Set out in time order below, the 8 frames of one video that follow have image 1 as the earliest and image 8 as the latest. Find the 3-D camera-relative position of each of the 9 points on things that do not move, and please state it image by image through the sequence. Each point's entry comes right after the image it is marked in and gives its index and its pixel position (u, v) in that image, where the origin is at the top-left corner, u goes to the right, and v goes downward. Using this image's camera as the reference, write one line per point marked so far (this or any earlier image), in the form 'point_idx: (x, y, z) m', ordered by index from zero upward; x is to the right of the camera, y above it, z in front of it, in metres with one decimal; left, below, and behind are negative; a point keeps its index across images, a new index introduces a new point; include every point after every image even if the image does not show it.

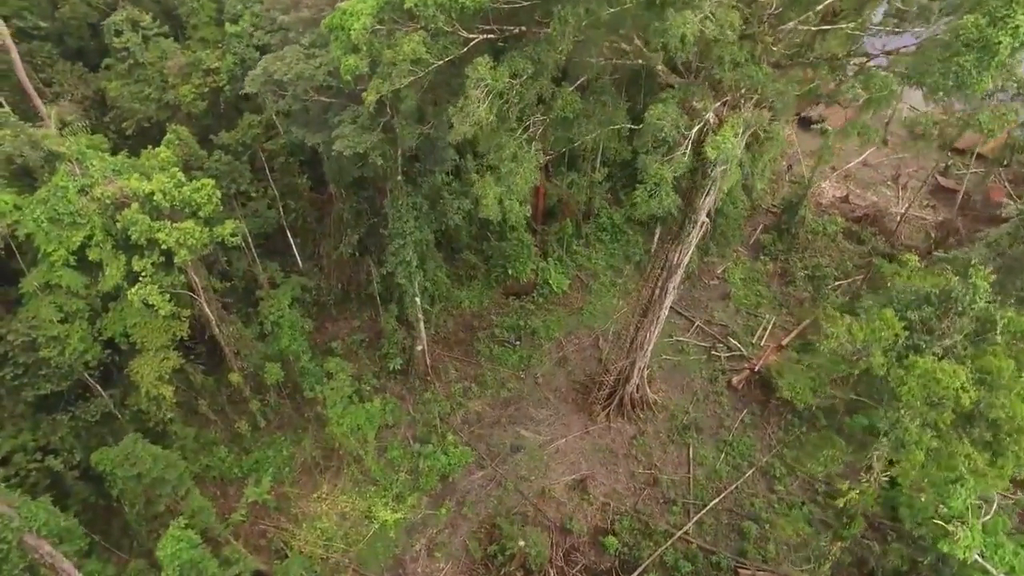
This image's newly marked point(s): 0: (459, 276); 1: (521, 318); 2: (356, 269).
0: (-1.0, +0.2, +12.6) m
1: (+0.1, -0.5, +12.2) m
2: (-2.6, +0.3, +11.4) m
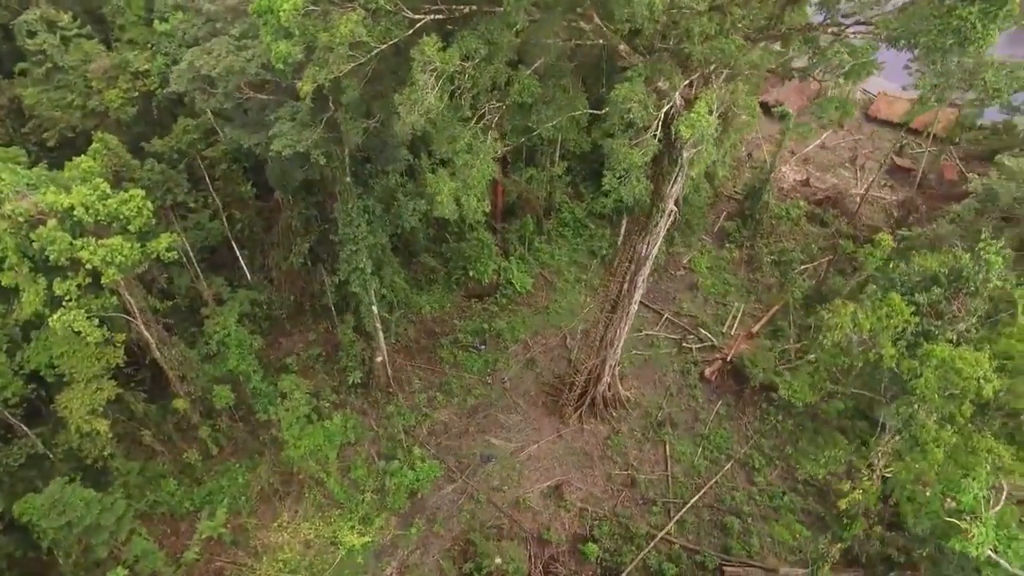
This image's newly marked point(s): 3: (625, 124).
0: (-1.7, +0.1, +12.1) m
1: (-0.5, -0.6, +11.7) m
2: (-3.2, +0.1, +10.8) m
3: (+1.2, +1.7, +7.0) m
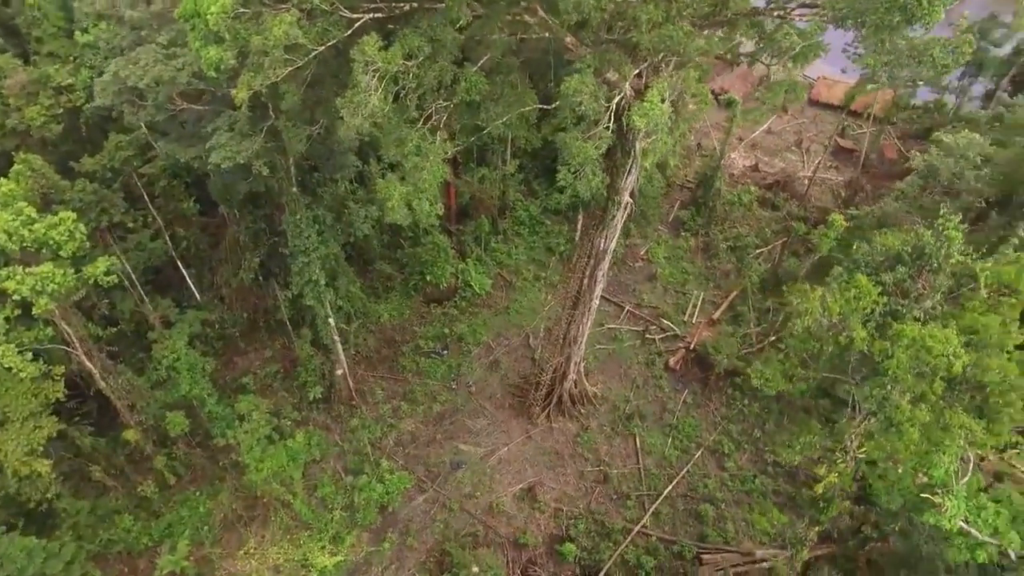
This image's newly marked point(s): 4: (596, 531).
0: (-2.4, 0.0, +11.8) m
1: (-1.1, -0.6, +11.5) m
2: (-3.9, -0.1, +10.5) m
3: (+0.7, +1.7, +6.9) m
4: (+1.2, -3.3, +9.2) m
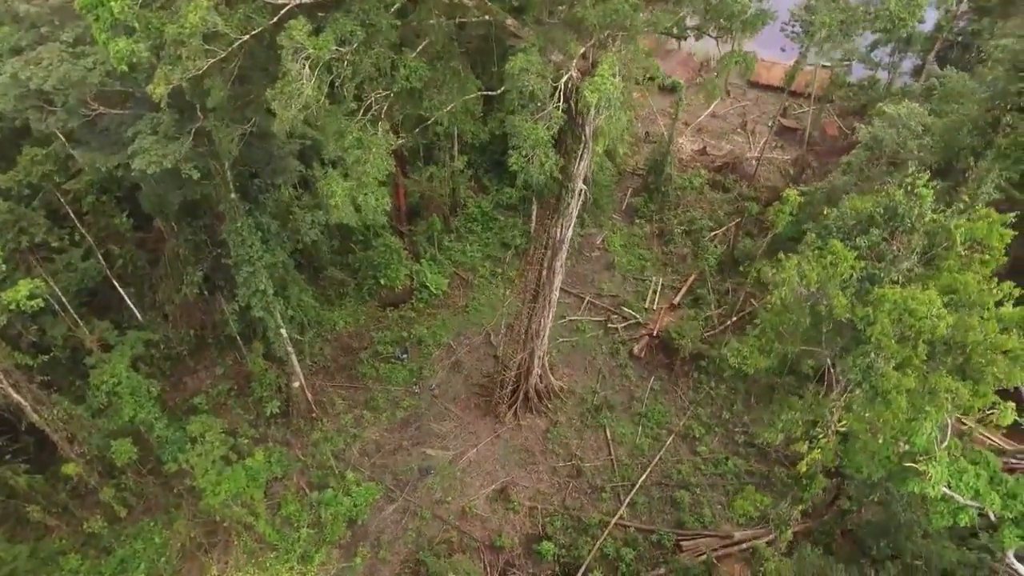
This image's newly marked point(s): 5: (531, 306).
0: (-3.1, -0.1, +11.4) m
1: (-1.8, -0.7, +11.2) m
2: (-4.5, -0.3, +10.0) m
3: (+0.1, +1.8, +6.7) m
4: (+0.8, -3.2, +9.0) m
5: (+0.2, -0.2, +9.0) m
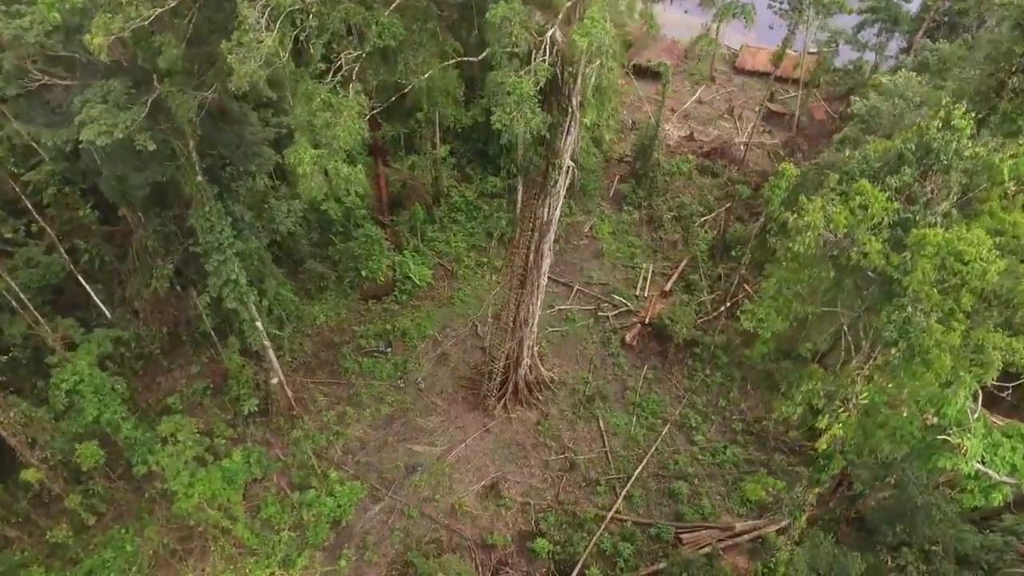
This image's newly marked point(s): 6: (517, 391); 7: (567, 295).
0: (-3.3, 0.0, +11.0) m
1: (-2.0, -0.5, +10.8) m
2: (-4.6, -0.2, +9.5) m
3: (0.0, +2.0, +6.3) m
4: (+0.7, -3.0, +8.7) m
5: (+0.1, -0.1, +8.6) m
6: (+0.1, -1.5, +9.6) m
7: (+0.9, -0.1, +11.4) m
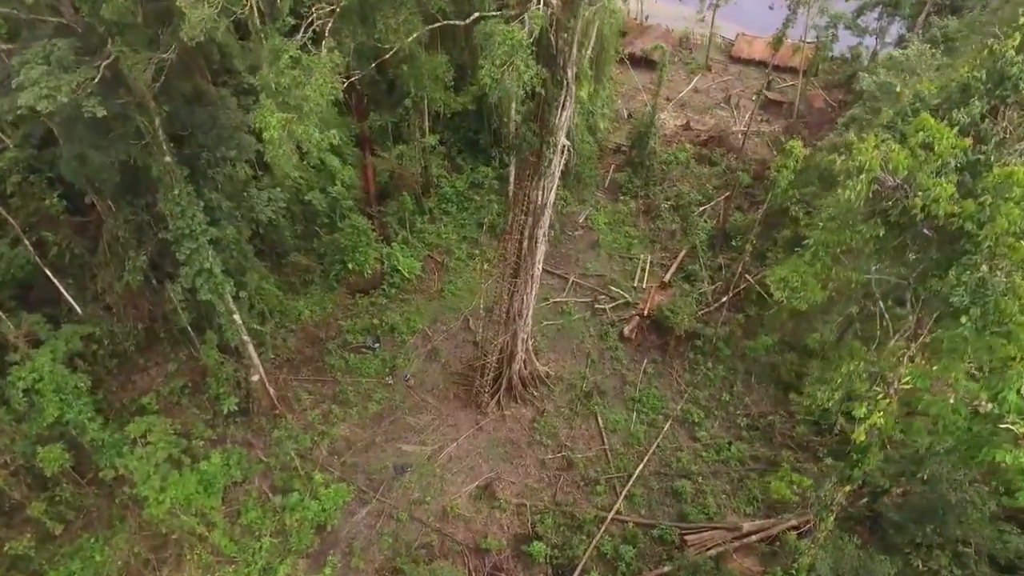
0: (-3.4, +0.1, +10.5) m
1: (-2.1, -0.4, +10.3) m
2: (-4.7, -0.2, +9.0) m
3: (-0.1, +2.1, +5.9) m
4: (+0.6, -2.9, +8.2) m
5: (0.0, +0.1, +8.1) m
6: (0.0, -1.3, +9.2) m
7: (+0.8, 0.0, +11.0) m
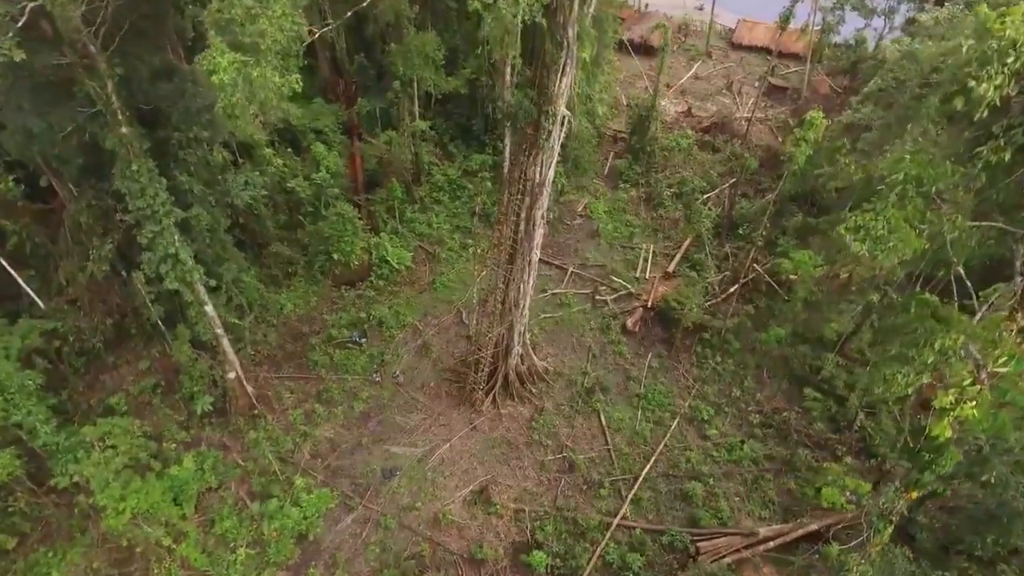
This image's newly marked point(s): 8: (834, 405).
0: (-3.5, +0.2, +9.8) m
1: (-2.1, -0.3, +9.7) m
2: (-4.8, -0.1, +8.3) m
3: (-0.2, +2.3, +5.3) m
4: (+0.6, -2.7, +7.6) m
5: (0.0, +0.2, +7.5) m
6: (-0.1, -1.2, +8.5) m
7: (+0.8, +0.2, +10.4) m
8: (+4.1, -1.5, +8.7) m
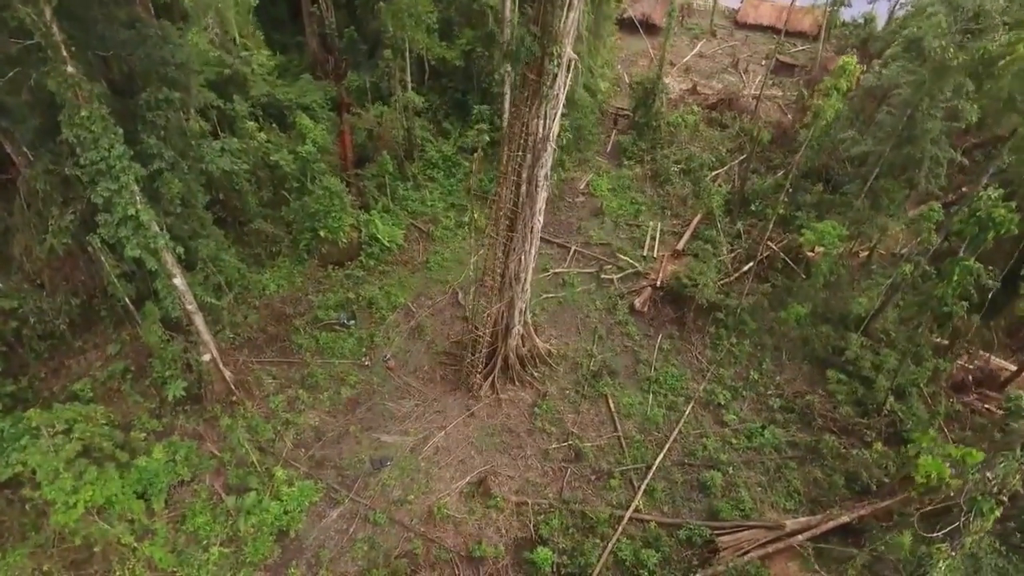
0: (-3.5, +0.5, +9.1) m
1: (-2.1, 0.0, +9.0) m
2: (-4.8, +0.2, +7.7) m
3: (-0.2, +2.6, +4.6) m
4: (+0.6, -2.4, +6.9) m
5: (0.0, +0.5, +6.9) m
6: (0.0, -0.9, +7.9) m
7: (+0.7, +0.5, +9.7) m
8: (+4.1, -1.2, +8.0) m
